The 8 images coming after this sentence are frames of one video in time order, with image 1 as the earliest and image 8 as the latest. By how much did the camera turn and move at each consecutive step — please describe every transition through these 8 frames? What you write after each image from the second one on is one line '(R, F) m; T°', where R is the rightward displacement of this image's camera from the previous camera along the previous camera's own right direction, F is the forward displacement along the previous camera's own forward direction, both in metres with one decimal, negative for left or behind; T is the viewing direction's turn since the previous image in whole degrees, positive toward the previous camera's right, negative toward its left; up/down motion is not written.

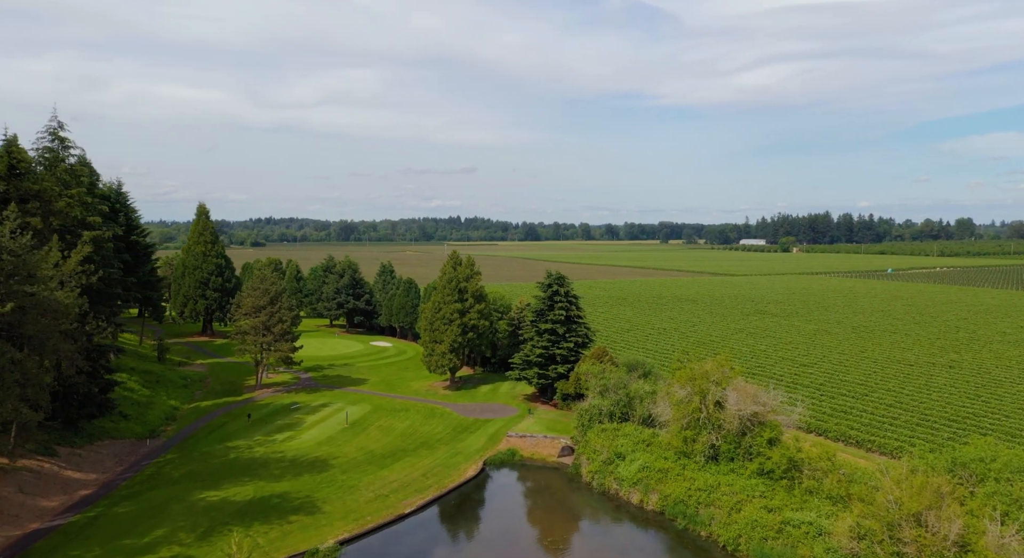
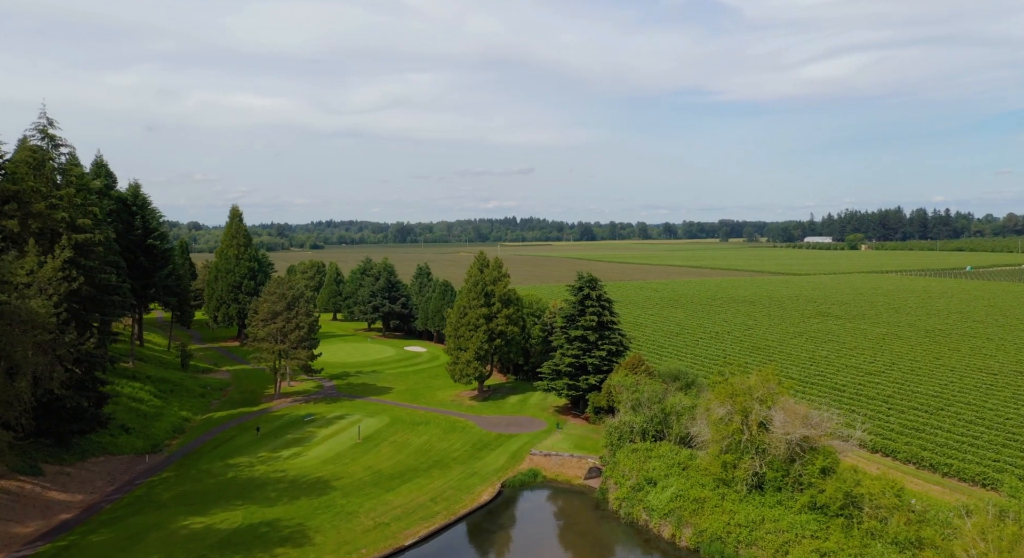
(+2.3, +5.0) m; -4°
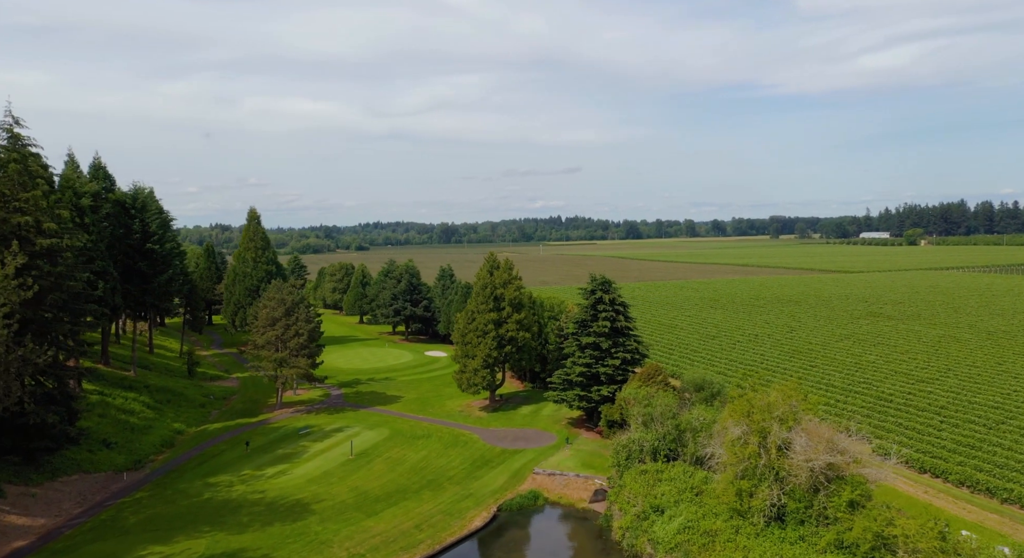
(+2.9, +4.3) m; -4°
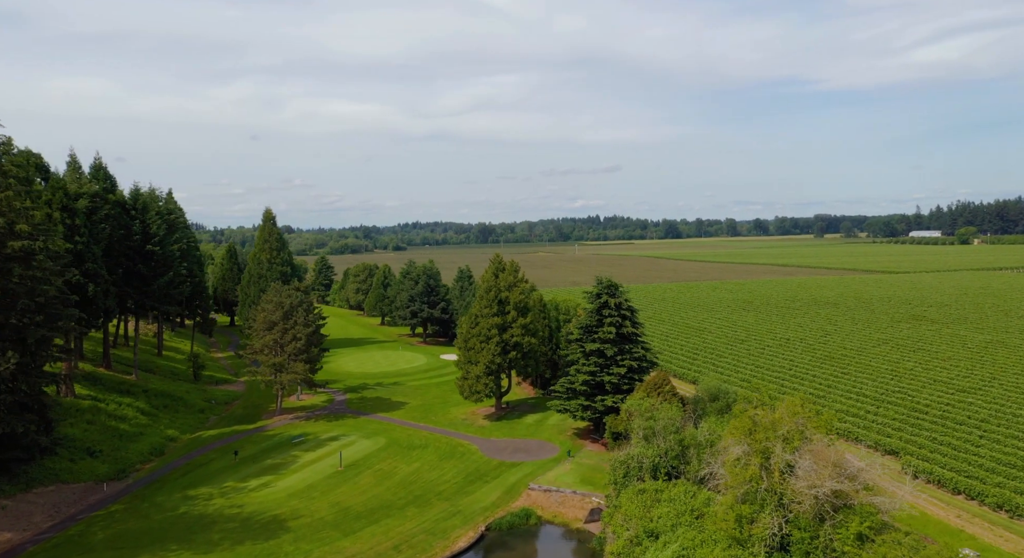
(+2.6, +2.9) m; -3°
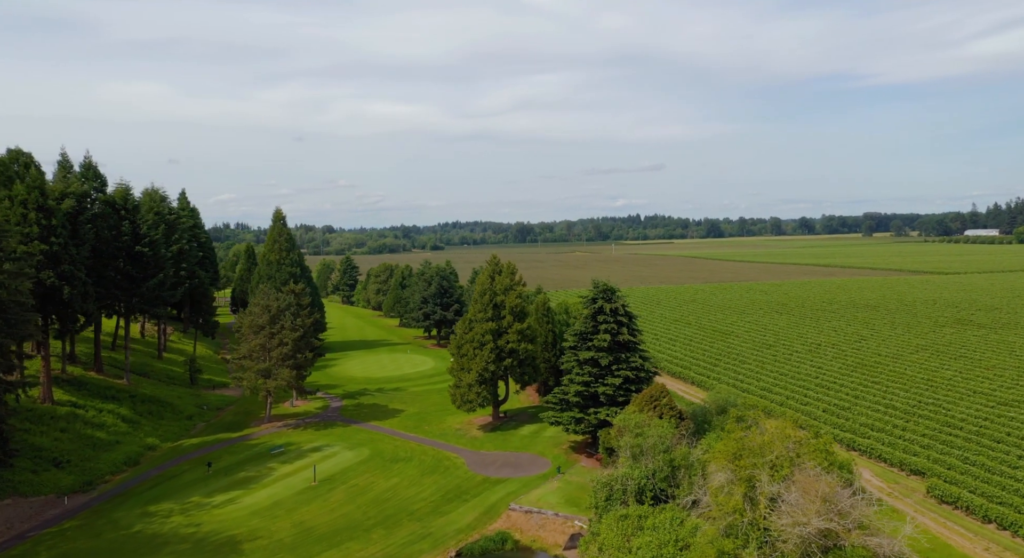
(+3.3, +3.4) m; -3°
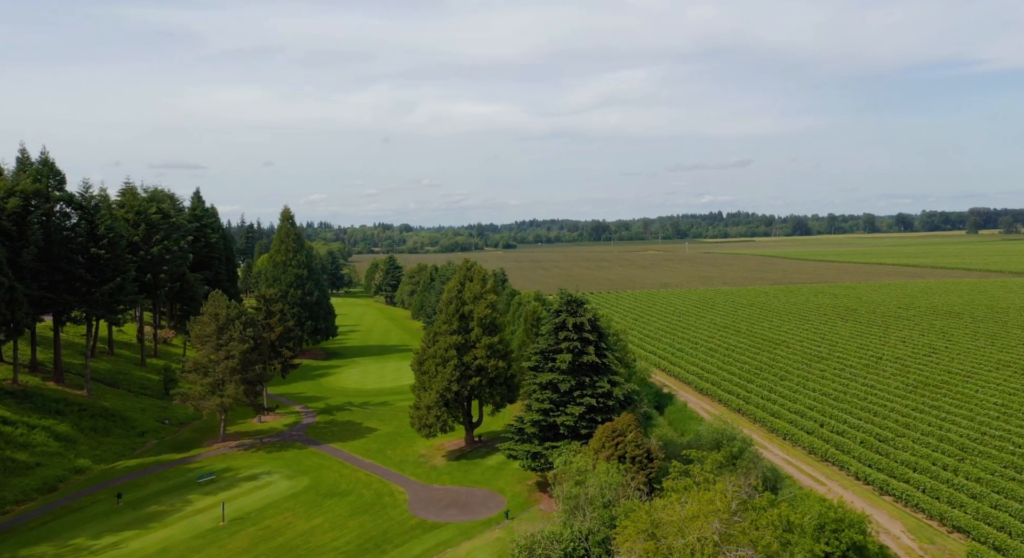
(+7.0, +7.7) m; -6°
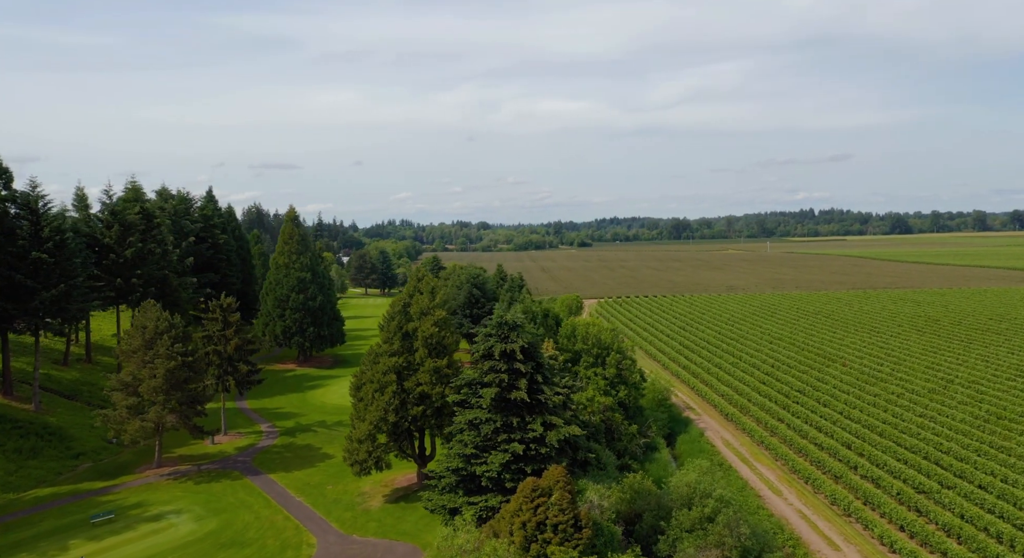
(+7.0, +7.9) m; -6°
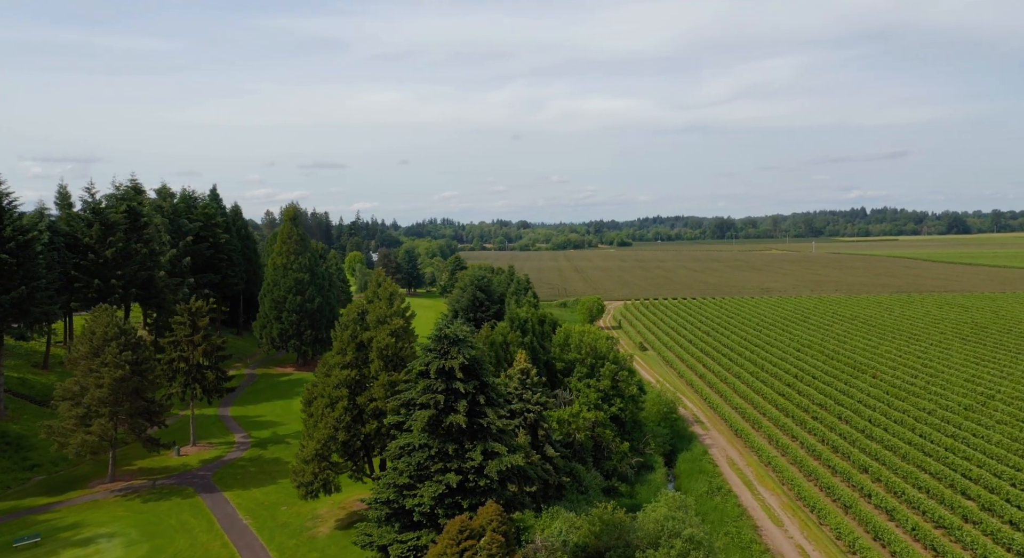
(+3.8, +4.2) m; -3°
